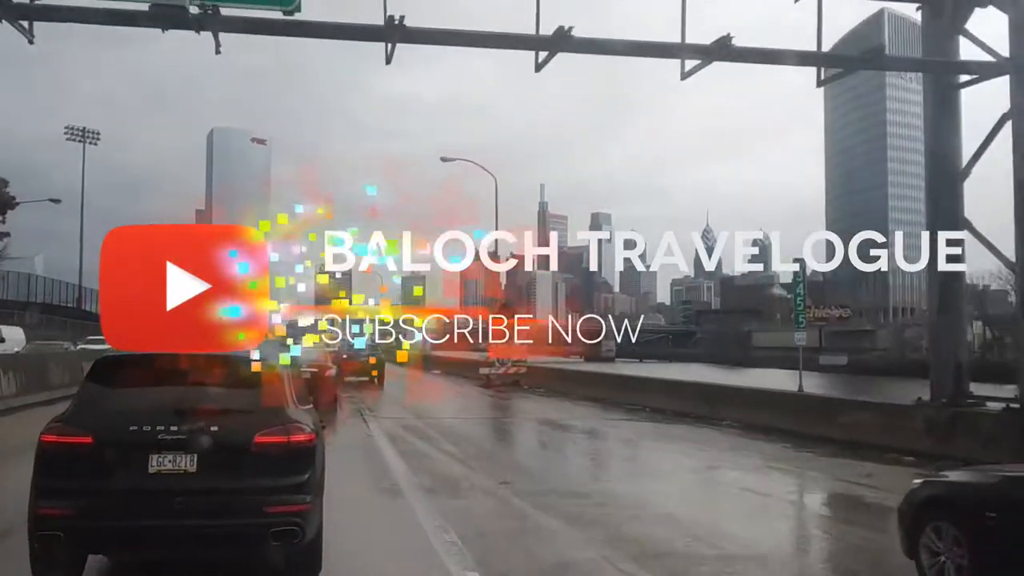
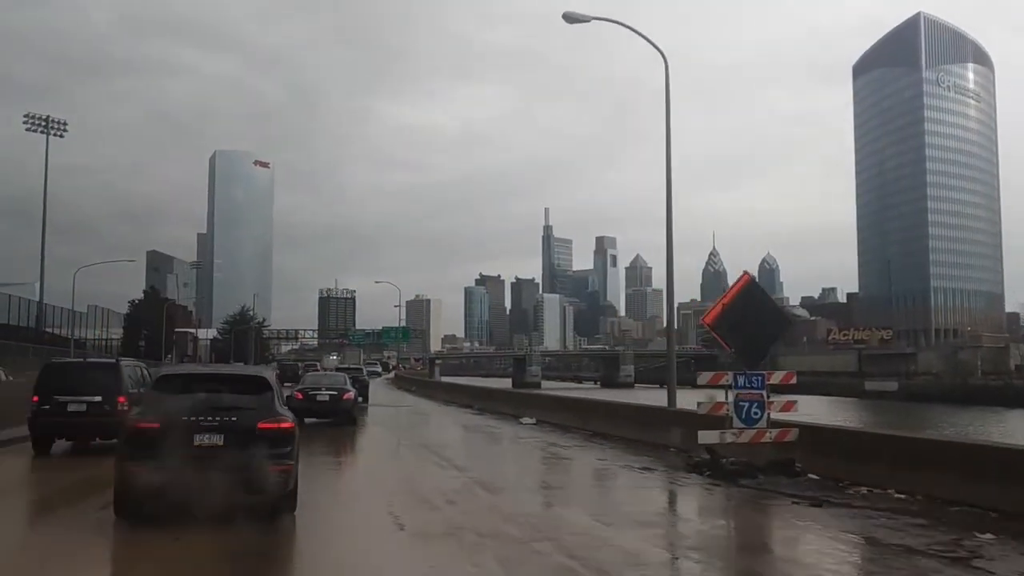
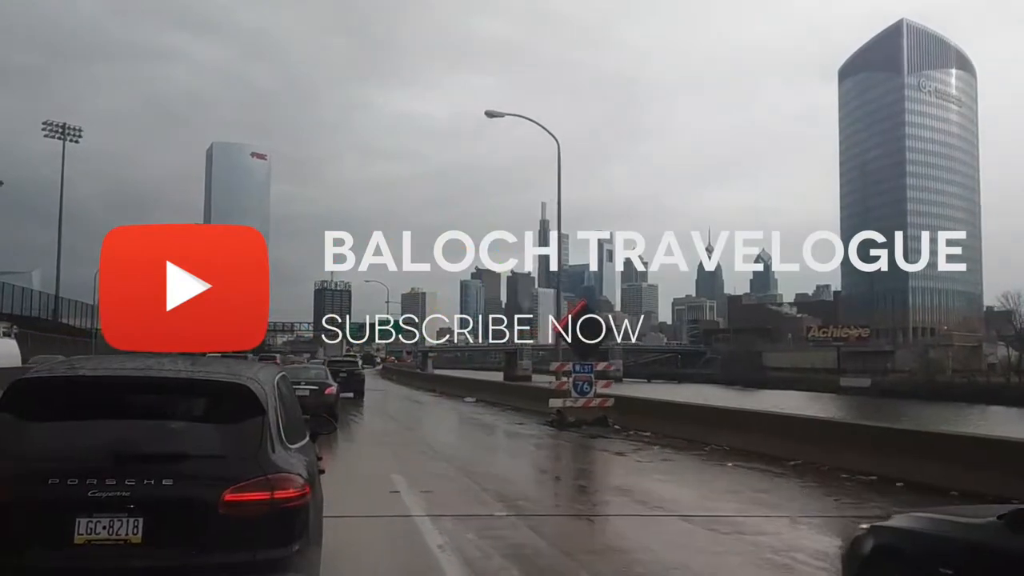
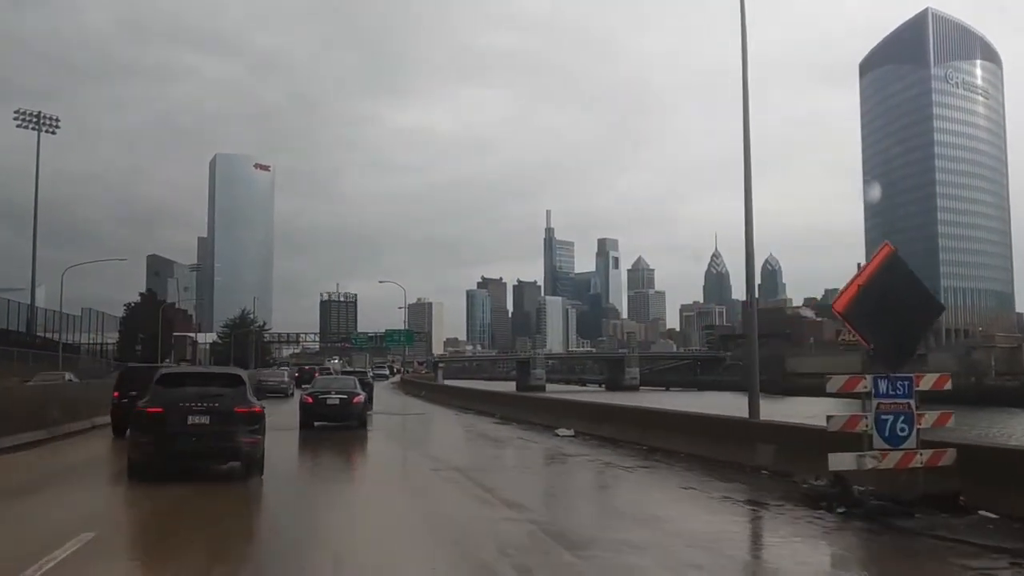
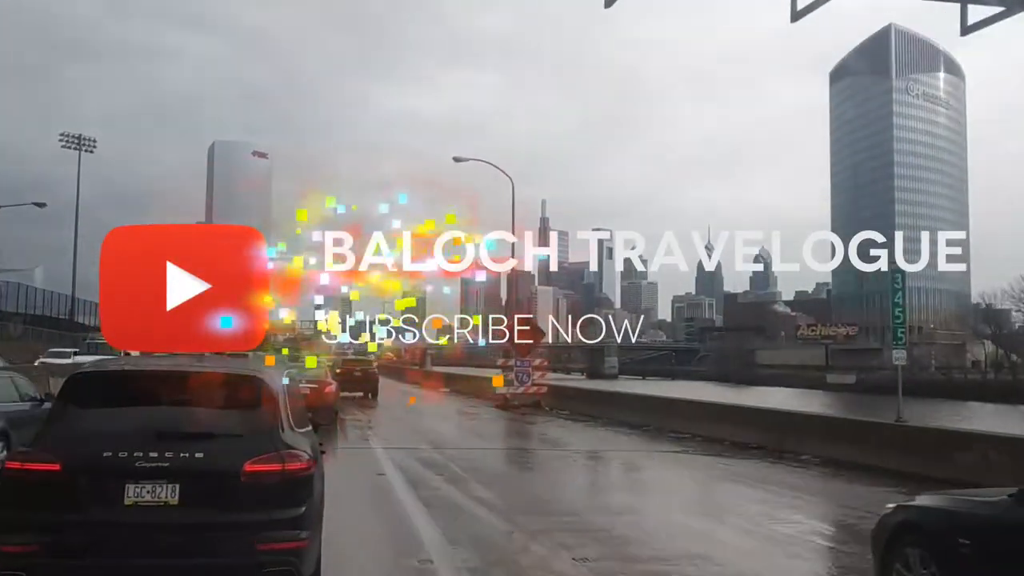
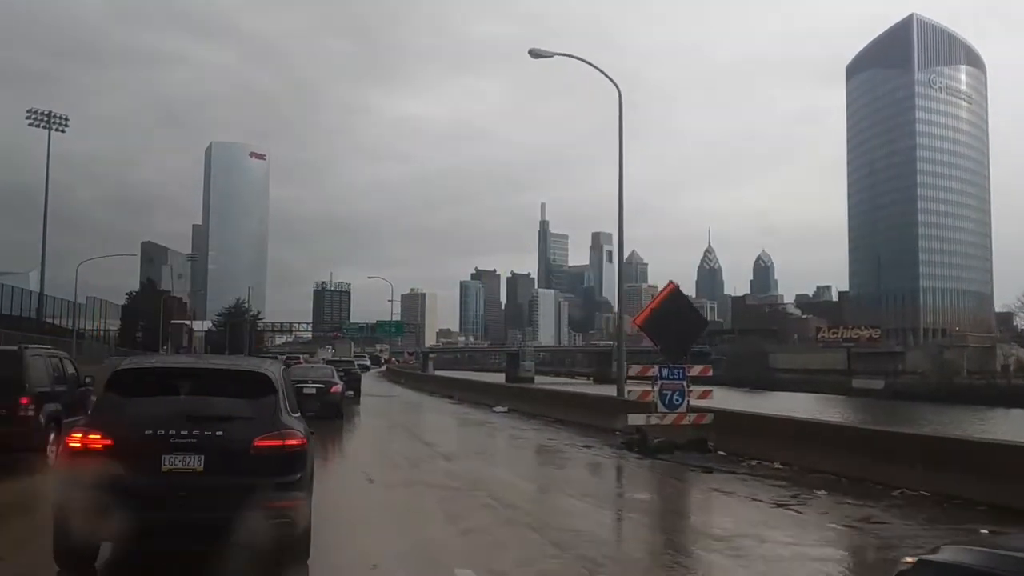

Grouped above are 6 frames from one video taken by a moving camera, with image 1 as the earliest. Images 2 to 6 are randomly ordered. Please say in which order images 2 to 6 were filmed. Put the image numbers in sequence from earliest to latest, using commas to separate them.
5, 3, 6, 2, 4
